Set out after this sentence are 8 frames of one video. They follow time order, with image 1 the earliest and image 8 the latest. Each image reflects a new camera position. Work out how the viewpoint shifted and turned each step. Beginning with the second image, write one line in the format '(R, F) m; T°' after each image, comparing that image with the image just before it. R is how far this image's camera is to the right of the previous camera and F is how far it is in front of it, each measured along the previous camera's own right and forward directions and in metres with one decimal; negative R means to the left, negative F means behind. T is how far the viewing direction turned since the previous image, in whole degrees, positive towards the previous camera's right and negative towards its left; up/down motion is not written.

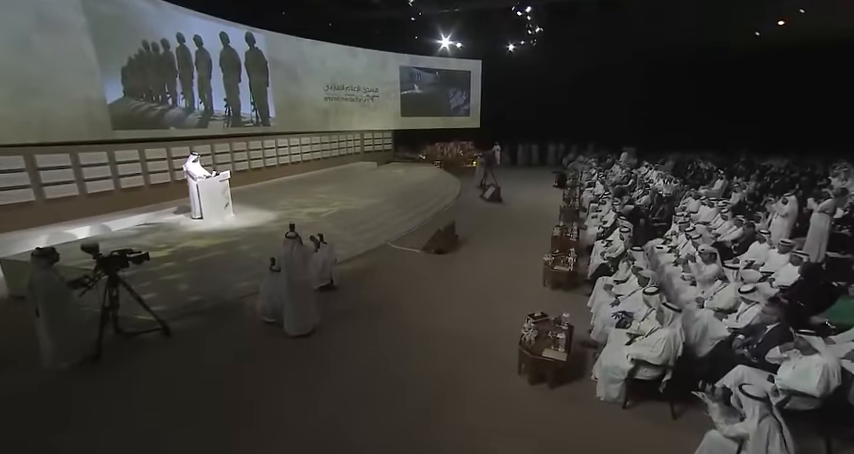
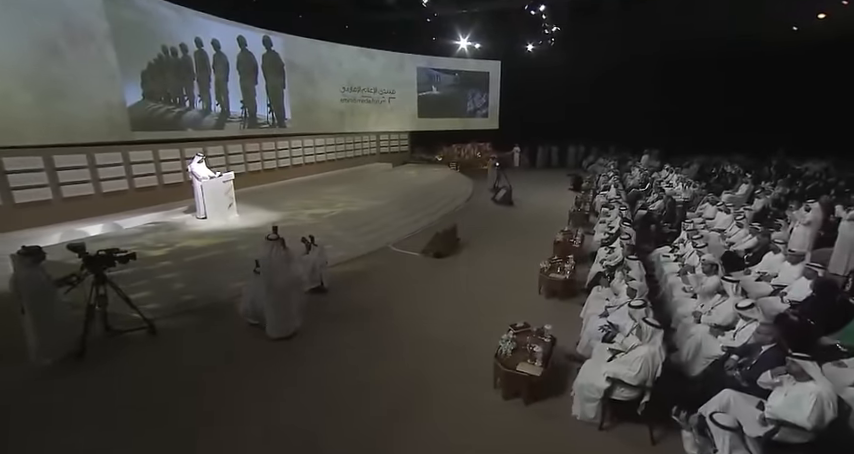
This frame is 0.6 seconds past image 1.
(+0.4, +0.1) m; -4°
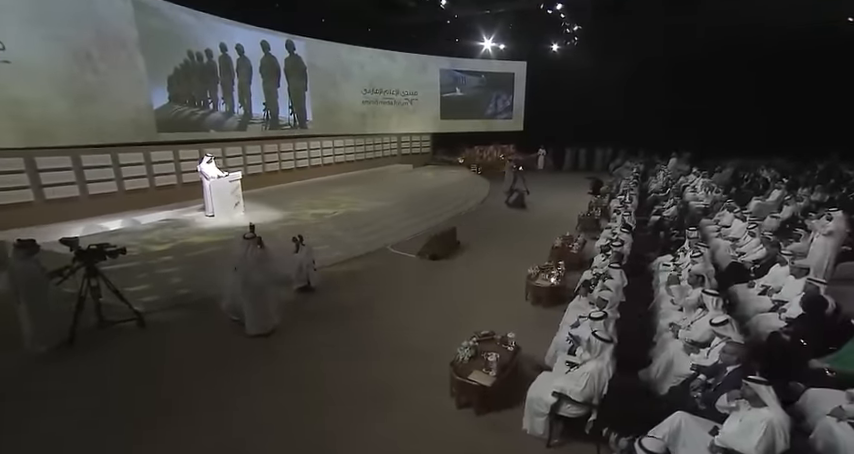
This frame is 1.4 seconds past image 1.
(+0.6, +0.1) m; -5°
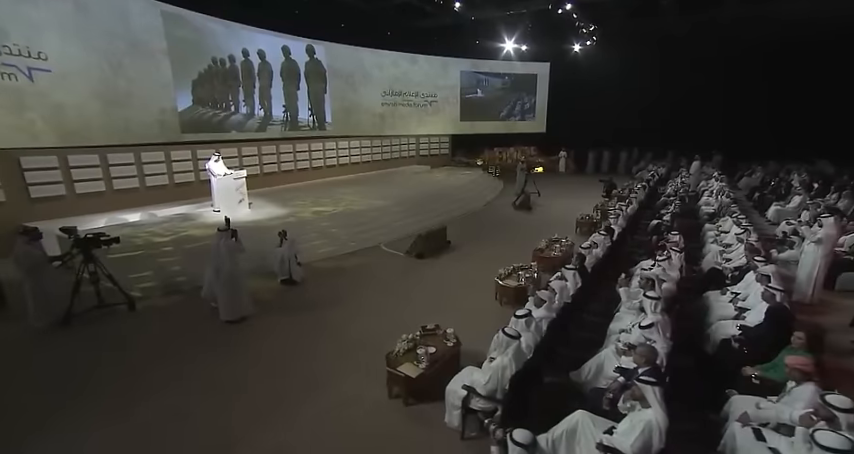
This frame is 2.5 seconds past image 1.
(+0.8, -0.1) m; -5°
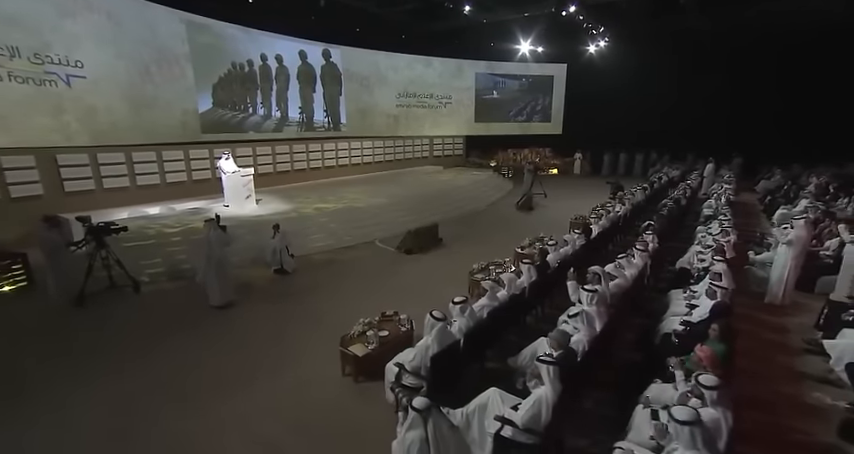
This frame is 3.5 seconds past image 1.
(+0.6, -0.2) m; -4°
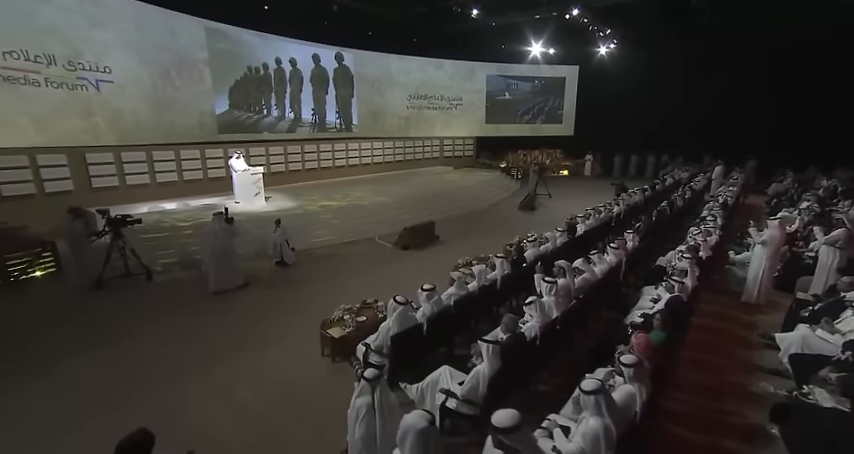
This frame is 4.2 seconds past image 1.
(+0.4, -0.3) m; -3°
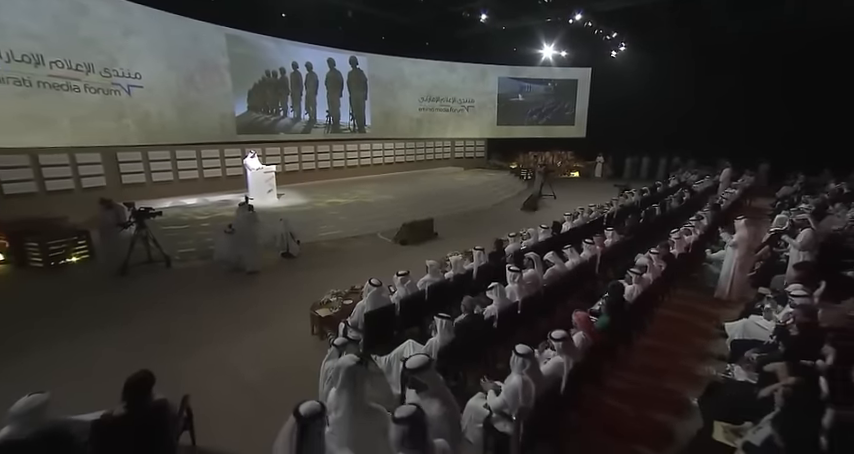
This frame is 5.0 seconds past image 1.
(+0.4, -0.4) m; -3°
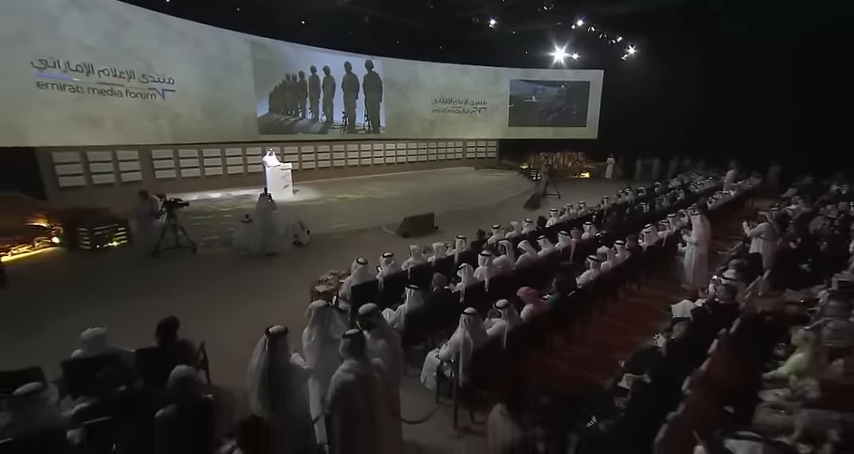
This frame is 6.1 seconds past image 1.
(+0.4, -0.6) m; -3°
